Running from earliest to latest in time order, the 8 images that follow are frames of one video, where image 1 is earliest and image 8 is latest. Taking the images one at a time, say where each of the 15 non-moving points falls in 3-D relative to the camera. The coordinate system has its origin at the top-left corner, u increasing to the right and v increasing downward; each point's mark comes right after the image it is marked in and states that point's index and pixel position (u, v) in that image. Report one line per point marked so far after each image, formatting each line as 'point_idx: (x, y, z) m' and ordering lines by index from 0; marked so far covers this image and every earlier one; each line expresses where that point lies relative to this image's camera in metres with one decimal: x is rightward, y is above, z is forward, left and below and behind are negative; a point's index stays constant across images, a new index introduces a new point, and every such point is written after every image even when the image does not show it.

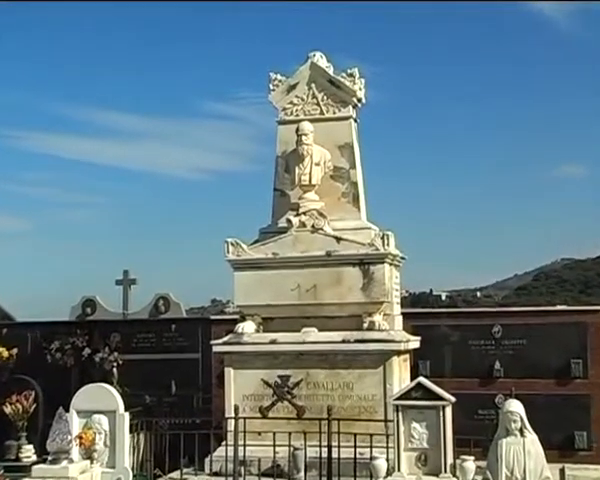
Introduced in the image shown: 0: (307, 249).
0: (+0.1, -0.1, +12.7) m
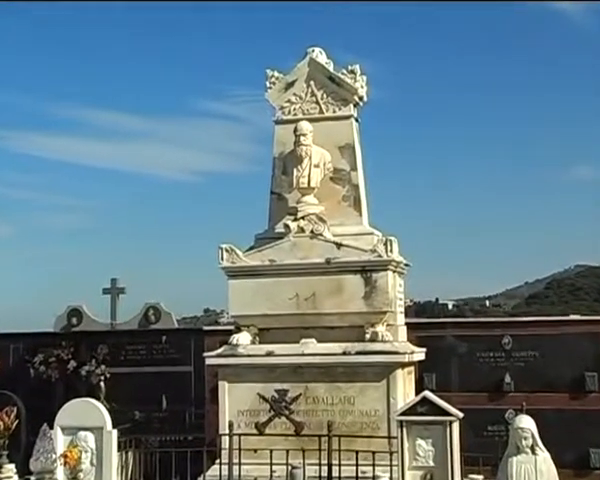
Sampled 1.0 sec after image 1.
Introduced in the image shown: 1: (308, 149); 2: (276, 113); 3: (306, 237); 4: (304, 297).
0: (+0.1, -0.1, +12.0) m
1: (+0.1, +0.8, +12.2) m
2: (-0.2, +1.1, +12.7) m
3: (+0.1, 0.0, +12.1) m
4: (0.0, -0.5, +11.9) m
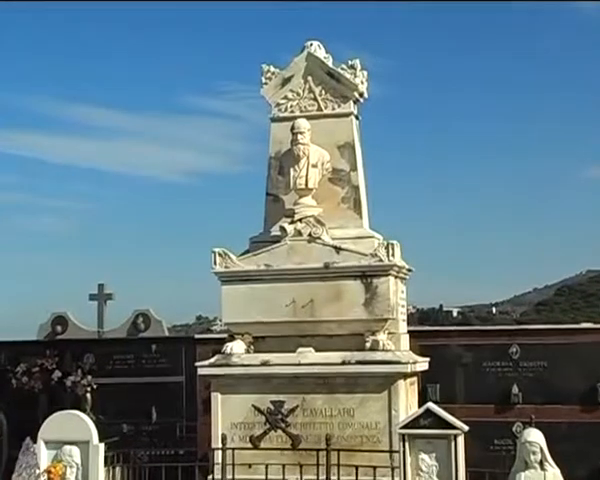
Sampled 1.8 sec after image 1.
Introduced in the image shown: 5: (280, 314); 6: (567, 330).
0: (0.0, -0.2, +11.4) m
1: (0.0, +0.7, +11.7) m
2: (-0.2, +1.1, +12.1) m
3: (0.0, 0.0, +11.5) m
4: (0.0, -0.5, +11.4) m
5: (-0.2, -0.6, +11.4) m
6: (+2.4, -0.8, +12.9) m
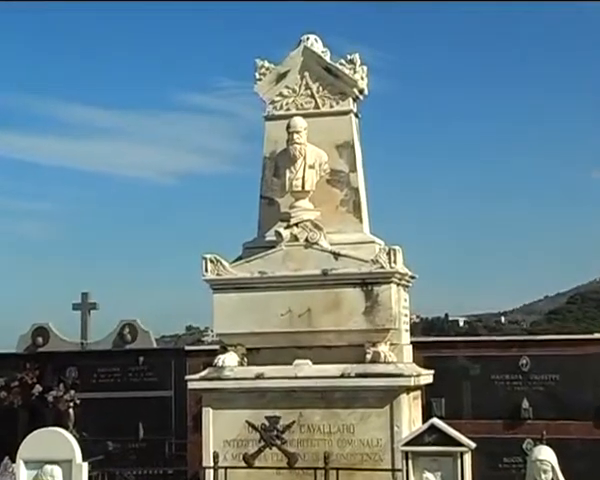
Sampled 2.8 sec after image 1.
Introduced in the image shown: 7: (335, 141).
0: (0.0, -0.2, +10.8) m
1: (0.0, +0.7, +11.0) m
2: (-0.3, +1.0, +11.4) m
3: (0.0, 0.0, +10.8) m
4: (0.0, -0.5, +10.7) m
5: (-0.2, -0.6, +10.8) m
6: (+2.3, -0.8, +12.2) m
7: (+0.3, +0.8, +11.1) m
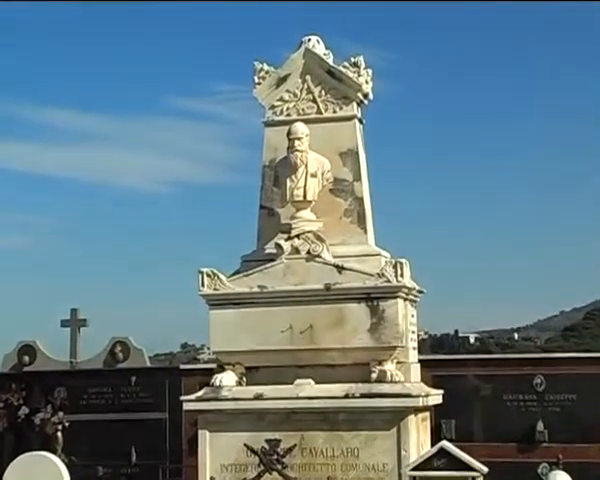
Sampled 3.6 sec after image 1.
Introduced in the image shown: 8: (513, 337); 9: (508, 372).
0: (0.0, -0.3, +10.2) m
1: (0.0, +0.6, +10.4) m
2: (-0.3, +0.9, +10.9) m
3: (0.0, -0.1, +10.2) m
4: (0.0, -0.6, +10.1) m
5: (-0.2, -0.7, +10.2) m
6: (+2.4, -0.9, +11.7) m
7: (+0.3, +0.7, +10.6) m
8: (+2.8, -1.3, +19.7) m
9: (+1.7, -1.1, +12.2) m
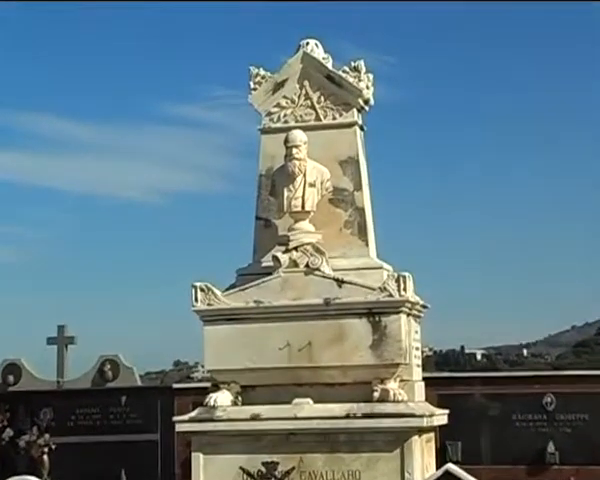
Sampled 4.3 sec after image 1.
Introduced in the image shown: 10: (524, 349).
0: (0.0, -0.4, +9.7) m
1: (0.0, +0.5, +10.0) m
2: (-0.3, +0.9, +10.4) m
3: (0.0, -0.2, +9.8) m
4: (0.0, -0.7, +9.6) m
5: (-0.2, -0.8, +9.7) m
6: (+2.3, -1.0, +11.2) m
7: (+0.3, +0.6, +10.1) m
8: (+2.9, -1.4, +19.2) m
9: (+1.7, -1.2, +11.7) m
10: (+2.9, -1.4, +19.3) m
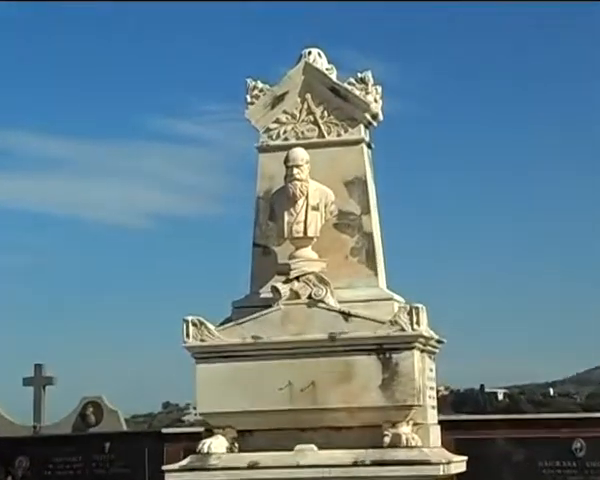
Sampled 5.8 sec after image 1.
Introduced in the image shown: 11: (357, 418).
0: (0.0, -0.5, +8.8) m
1: (0.0, +0.3, +9.1) m
2: (-0.3, +0.7, +9.5) m
3: (0.0, -0.4, +8.9) m
4: (0.0, -0.9, +8.7) m
5: (-0.2, -1.0, +8.8) m
6: (+2.4, -1.2, +10.2) m
7: (+0.3, +0.4, +9.2) m
8: (+3.0, -1.7, +18.2) m
9: (+1.8, -1.4, +10.7) m
10: (+3.0, -1.7, +18.3) m
11: (+0.3, -1.0, +8.6) m
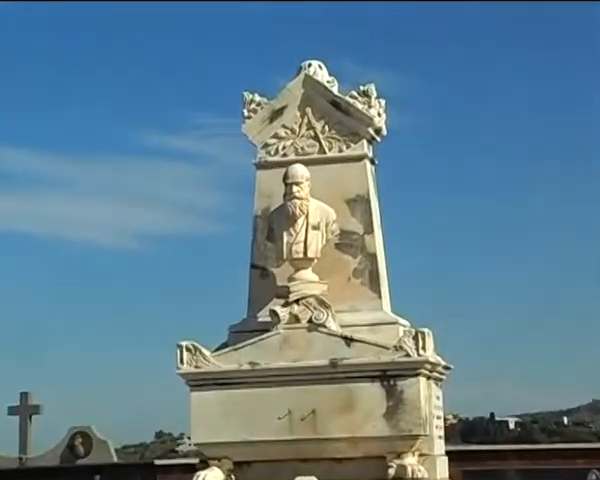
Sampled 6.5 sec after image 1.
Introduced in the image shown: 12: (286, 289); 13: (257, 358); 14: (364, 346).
0: (0.0, -0.7, +8.4) m
1: (0.0, +0.2, +8.6) m
2: (-0.3, +0.5, +9.1) m
3: (0.0, -0.5, +8.4) m
4: (0.0, -1.0, +8.3) m
5: (-0.2, -1.1, +8.3) m
6: (+2.4, -1.3, +9.8) m
7: (+0.3, +0.3, +8.8) m
8: (+3.1, -2.0, +17.7) m
9: (+1.8, -1.5, +10.3) m
10: (+3.1, -1.9, +17.8) m
11: (+0.3, -1.2, +8.1) m
12: (-0.1, -0.3, +8.7) m
13: (-0.2, -0.7, +8.5) m
14: (+0.3, -0.6, +8.2) m
